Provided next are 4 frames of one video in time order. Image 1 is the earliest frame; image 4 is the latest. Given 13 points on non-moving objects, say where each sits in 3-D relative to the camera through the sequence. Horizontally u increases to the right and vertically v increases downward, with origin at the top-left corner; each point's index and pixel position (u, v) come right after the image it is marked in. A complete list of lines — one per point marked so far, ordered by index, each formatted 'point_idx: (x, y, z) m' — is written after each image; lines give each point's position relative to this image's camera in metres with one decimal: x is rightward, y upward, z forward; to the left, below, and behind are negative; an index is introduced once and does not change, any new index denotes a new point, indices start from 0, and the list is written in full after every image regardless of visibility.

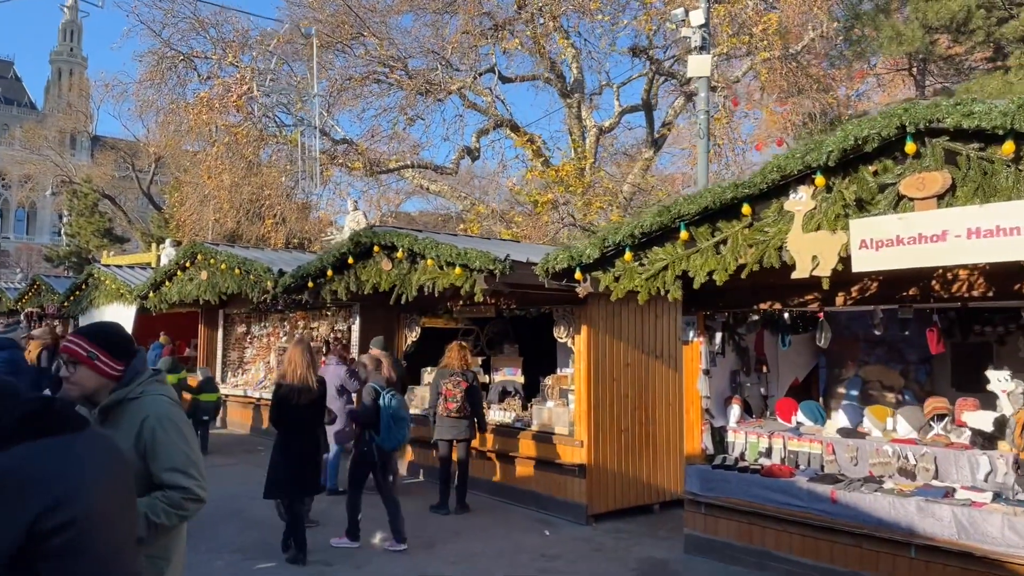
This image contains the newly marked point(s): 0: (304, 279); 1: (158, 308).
0: (-2.6, +0.1, +9.6) m
1: (-6.5, -0.4, +14.2) m
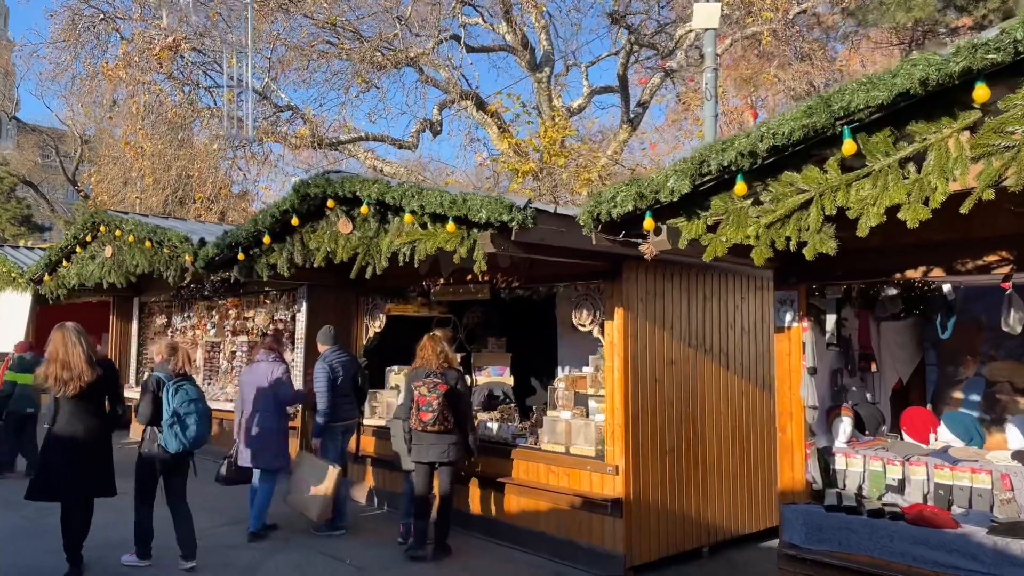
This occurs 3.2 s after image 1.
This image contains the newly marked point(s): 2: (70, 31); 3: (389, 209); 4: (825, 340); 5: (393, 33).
0: (-2.7, +0.4, +7.3) m
1: (-6.9, -0.1, +11.6) m
2: (-10.7, +6.2, +18.5) m
3: (-0.9, +0.6, +5.9) m
4: (+2.0, -0.3, +5.0) m
5: (-2.6, +5.7, +17.0) m
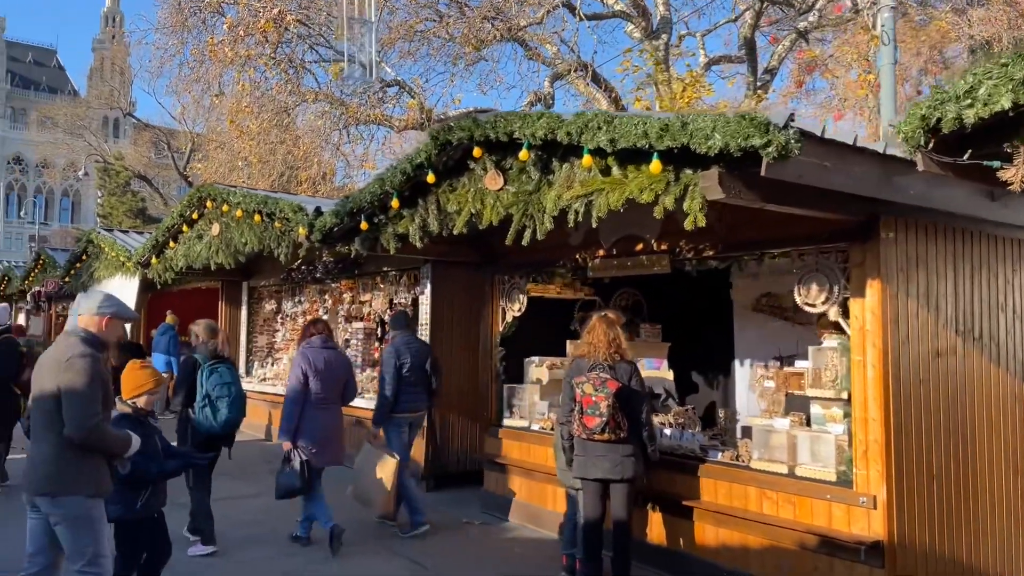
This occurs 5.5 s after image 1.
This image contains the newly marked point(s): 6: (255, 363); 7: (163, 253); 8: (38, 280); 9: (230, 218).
0: (-1.3, +0.6, +6.1) m
1: (-5.0, +0.1, +10.9) m
2: (-8.0, +6.5, +18.2) m
3: (+0.3, +0.8, +4.5) m
4: (+3.1, -0.2, +3.3) m
5: (-0.1, +6.0, +15.7) m
6: (-3.8, -1.1, +11.4) m
7: (-4.8, +0.5, +10.5) m
8: (-10.4, +0.2, +16.8) m
9: (-3.2, +0.8, +8.6) m
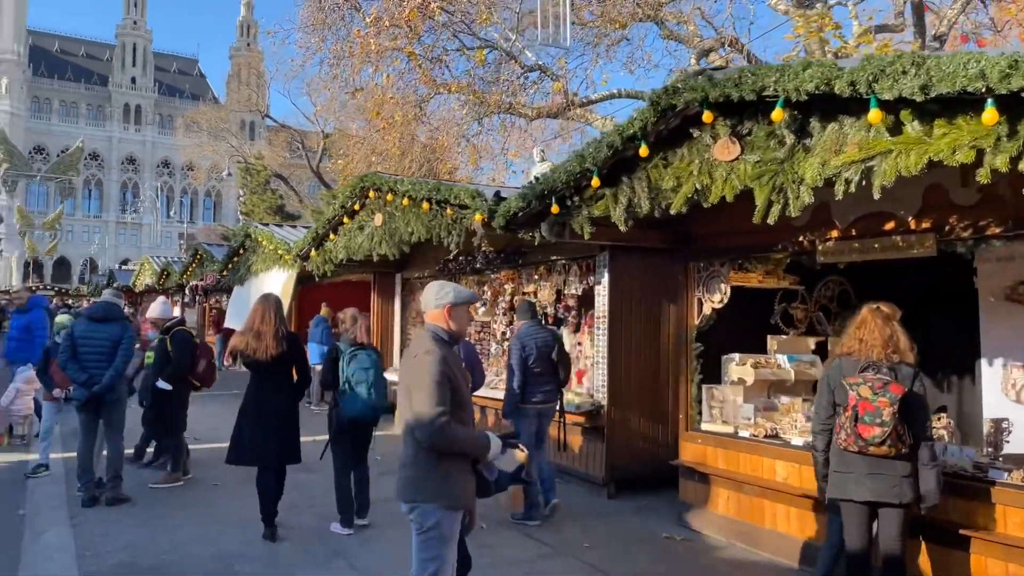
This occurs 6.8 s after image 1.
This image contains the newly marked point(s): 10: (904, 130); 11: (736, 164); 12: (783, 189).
0: (+0.2, +0.6, +5.6) m
1: (-2.7, +0.2, +10.8) m
2: (-4.7, +6.6, +18.5) m
3: (+1.5, +0.9, +3.8) m
4: (+4.2, -0.1, +2.2) m
5: (+2.7, +6.1, +14.9) m
6: (-1.5, -1.0, +11.2) m
7: (-2.6, +0.6, +10.5) m
8: (-7.3, +0.3, +17.5) m
9: (-1.3, +0.9, +8.3) m
10: (+1.7, +0.7, +3.4) m
11: (+1.2, +0.7, +4.2) m
12: (+1.4, +0.5, +4.0) m
